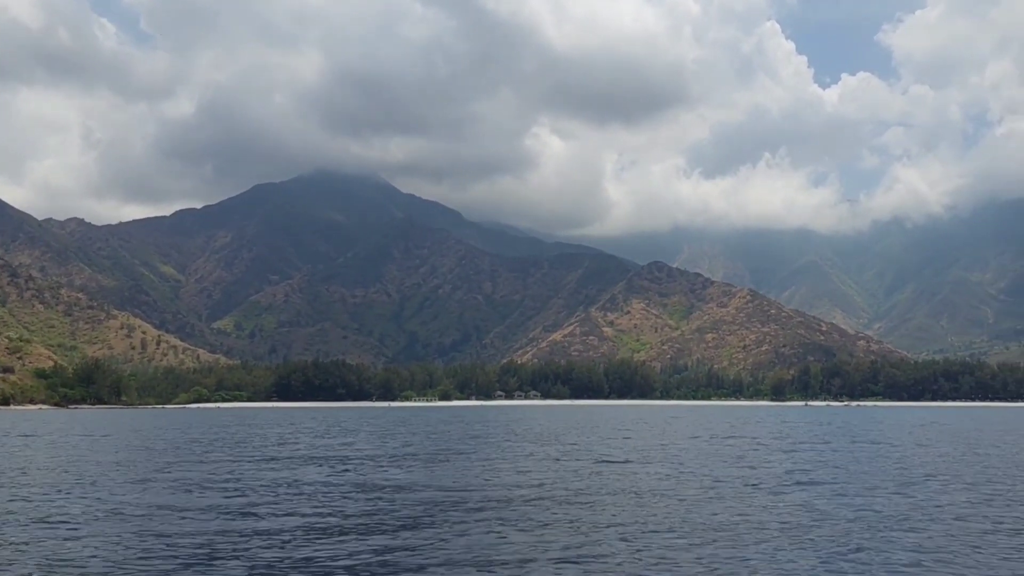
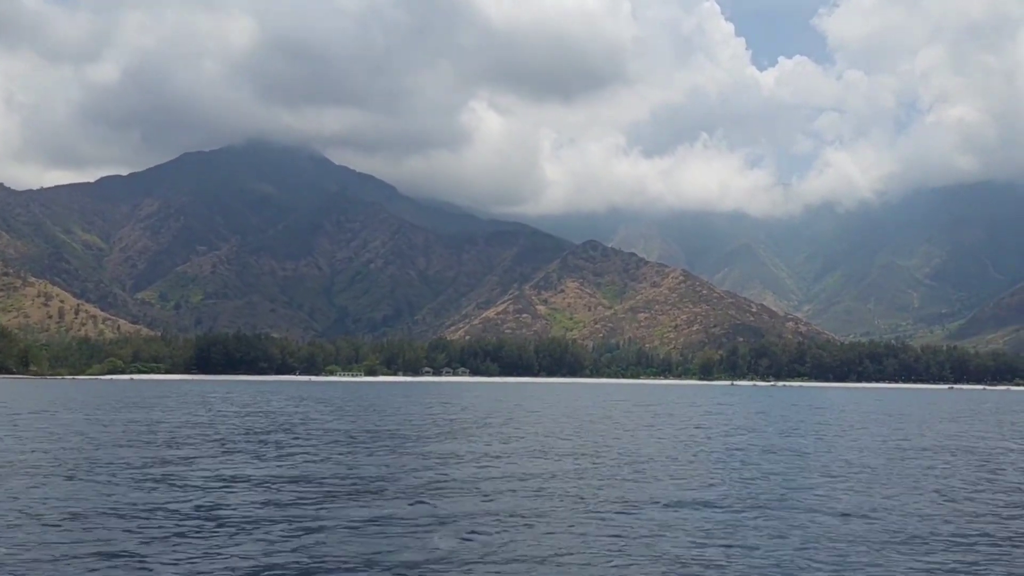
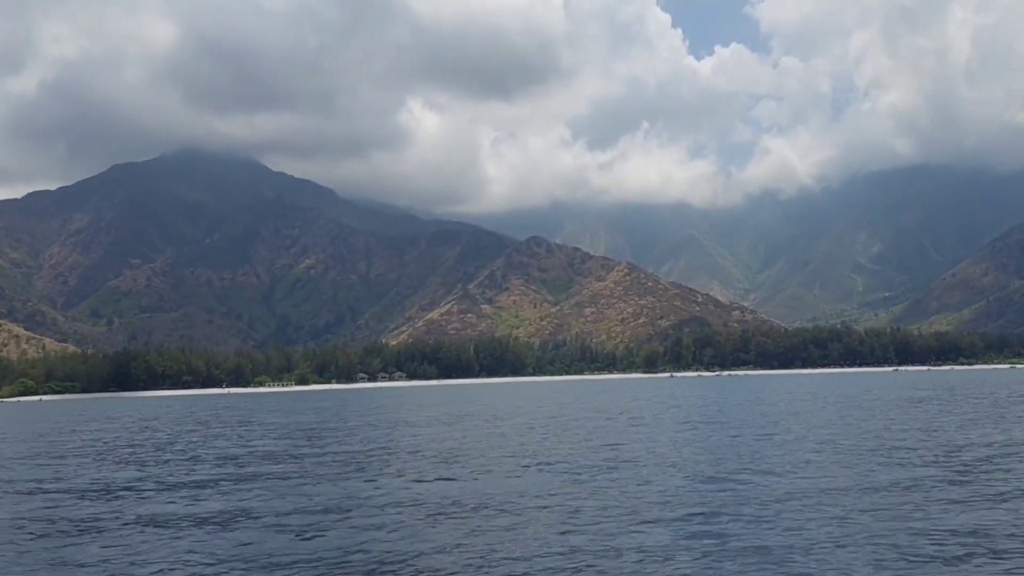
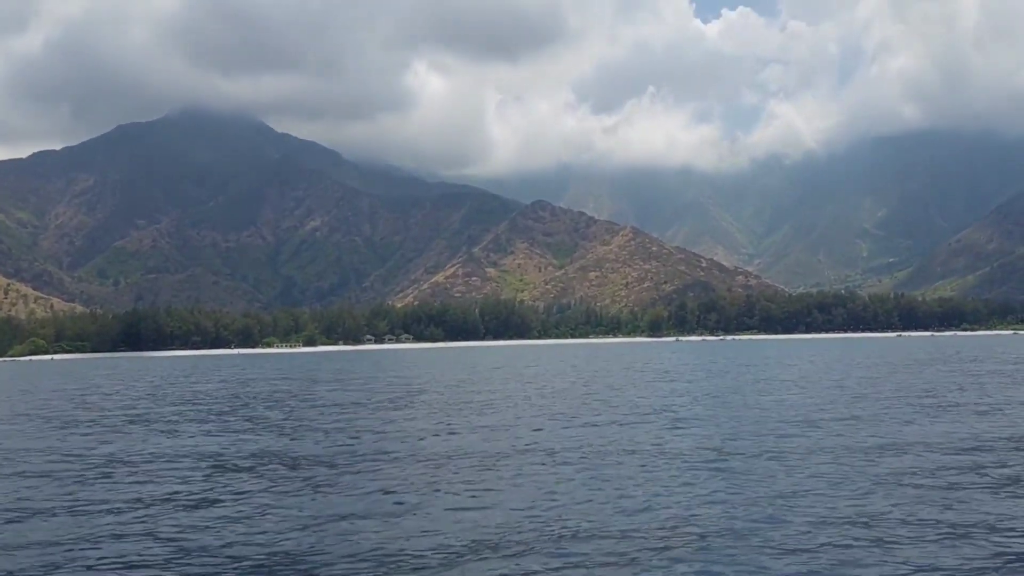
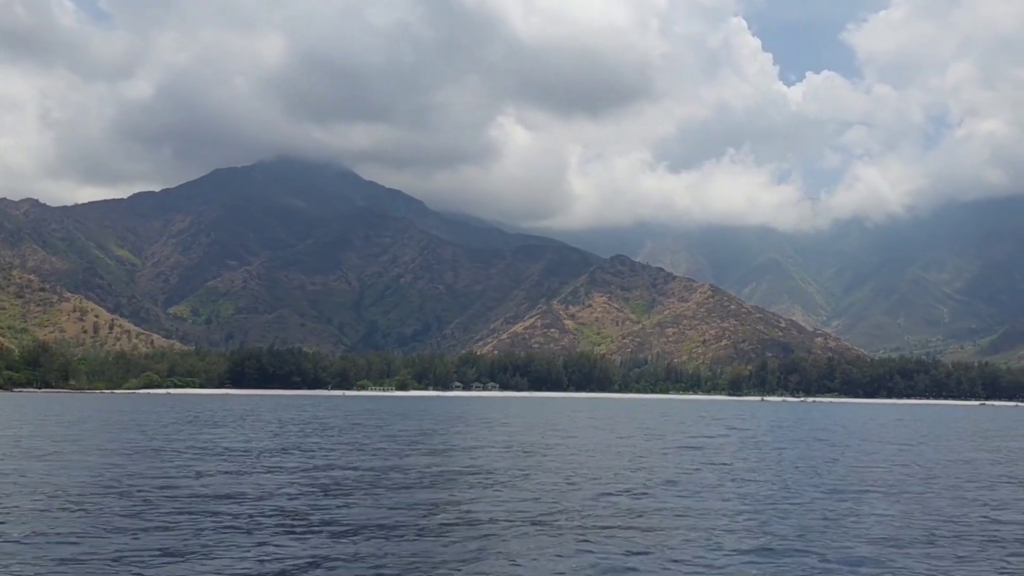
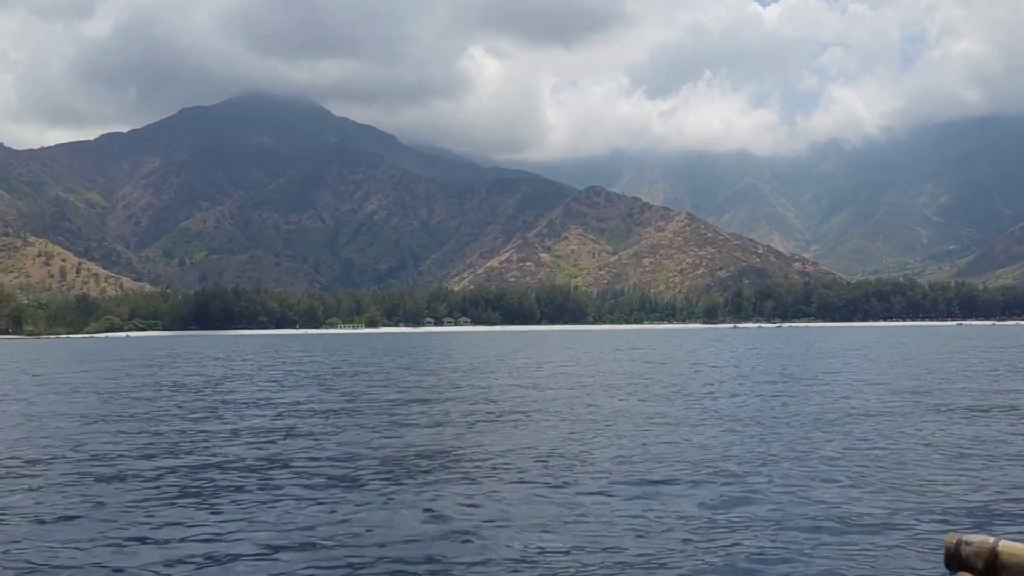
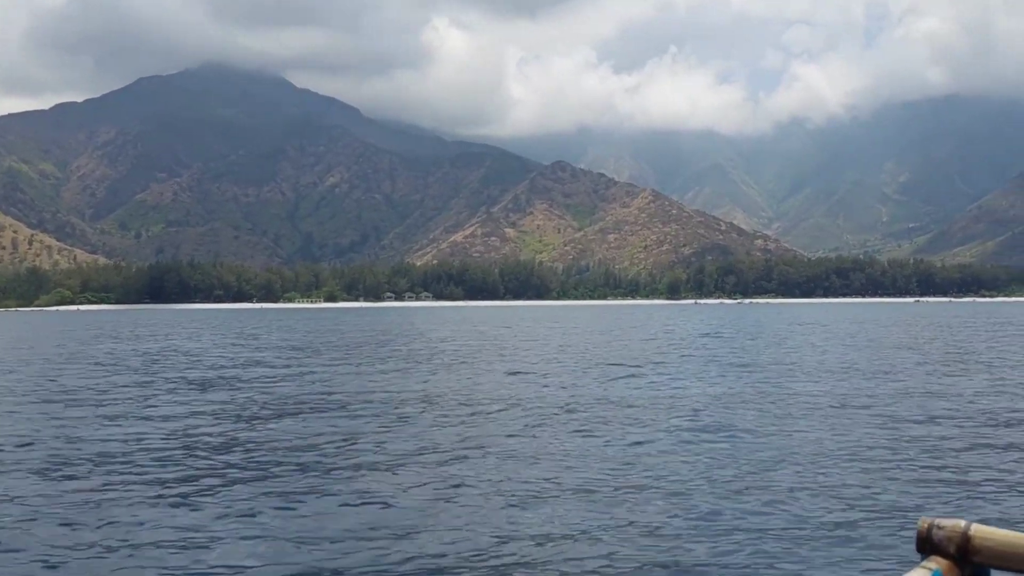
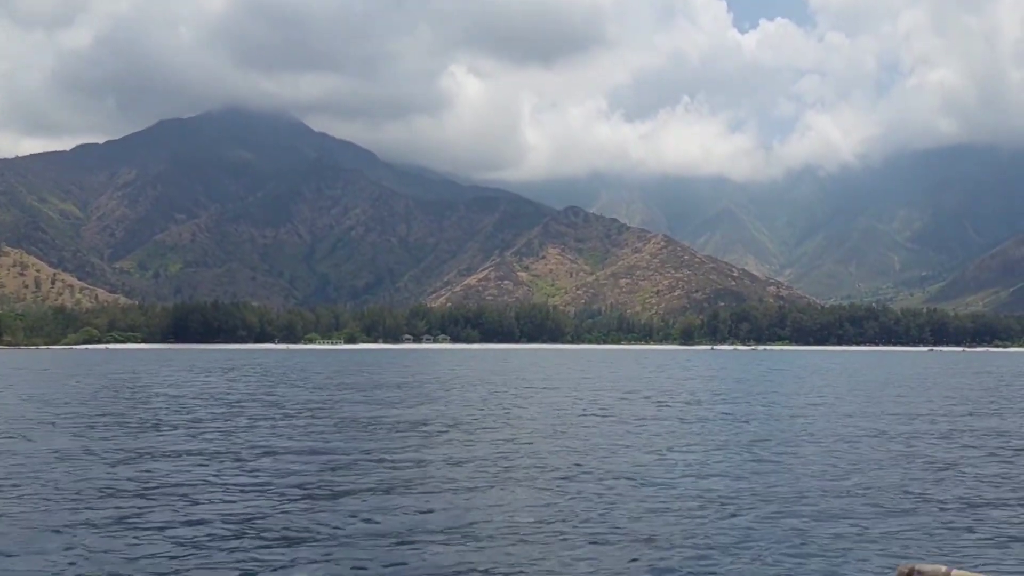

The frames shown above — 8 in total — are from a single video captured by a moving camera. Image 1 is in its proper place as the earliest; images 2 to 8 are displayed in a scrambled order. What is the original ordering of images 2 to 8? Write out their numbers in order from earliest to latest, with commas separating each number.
5, 2, 8, 6, 7, 4, 3
